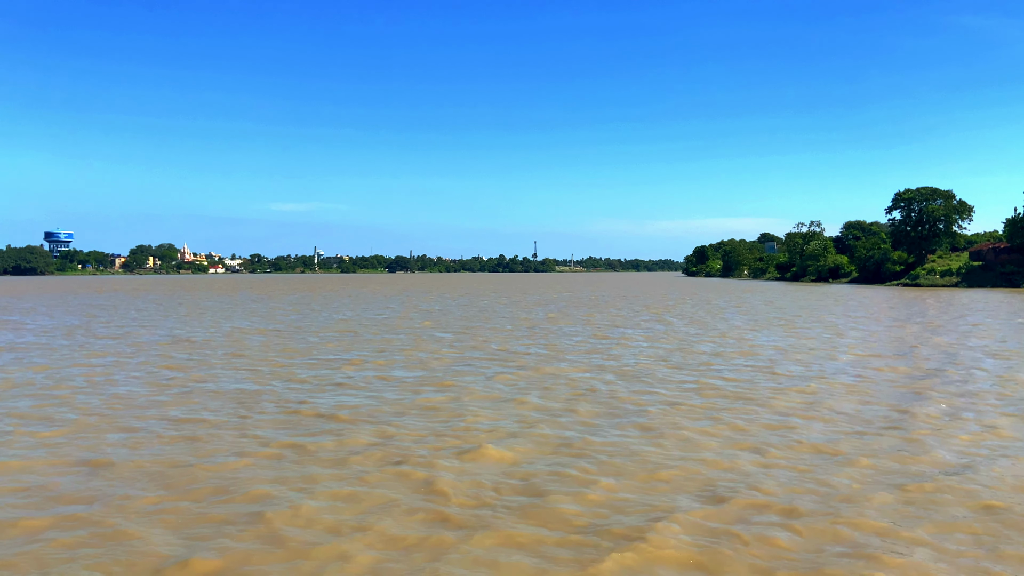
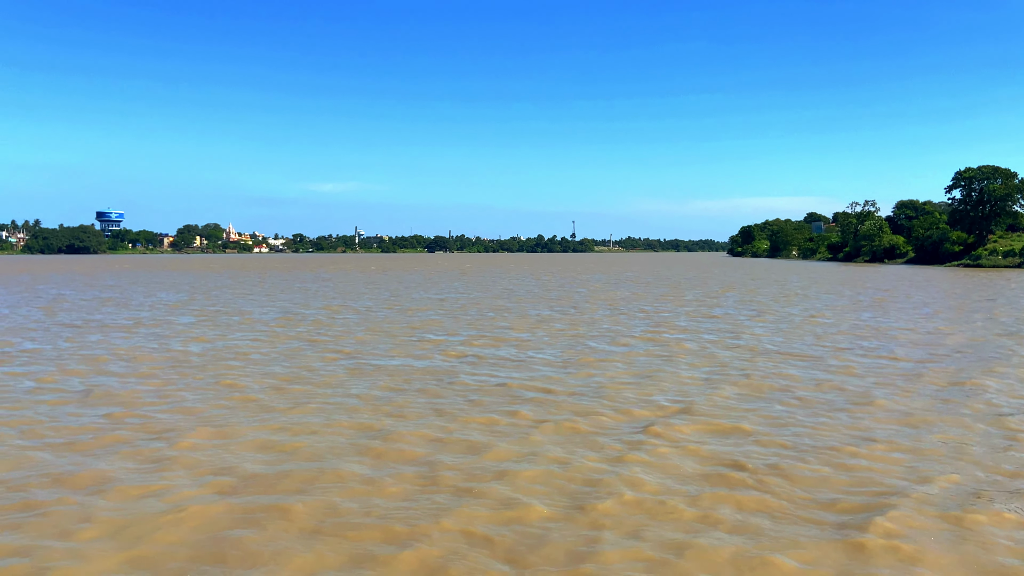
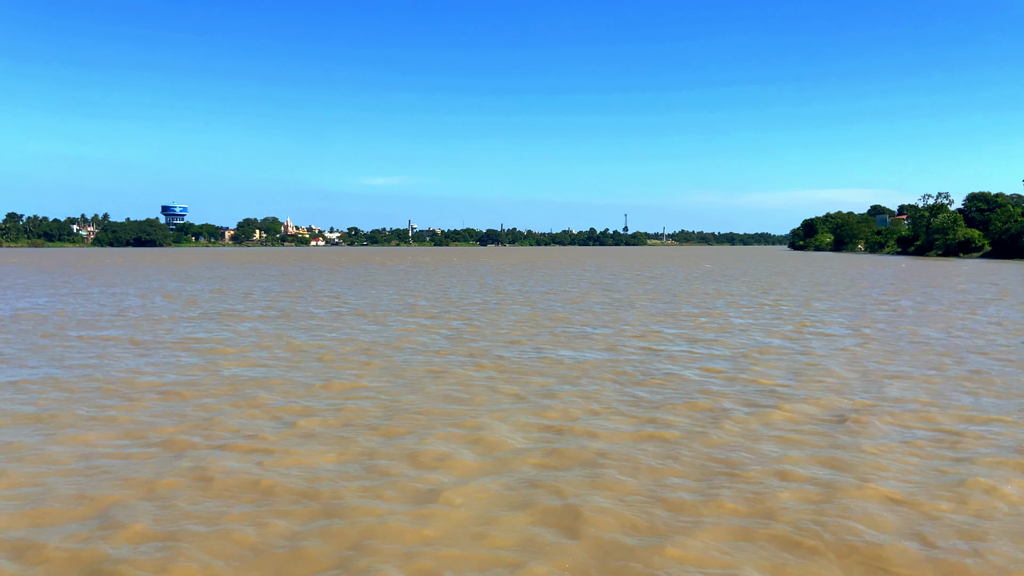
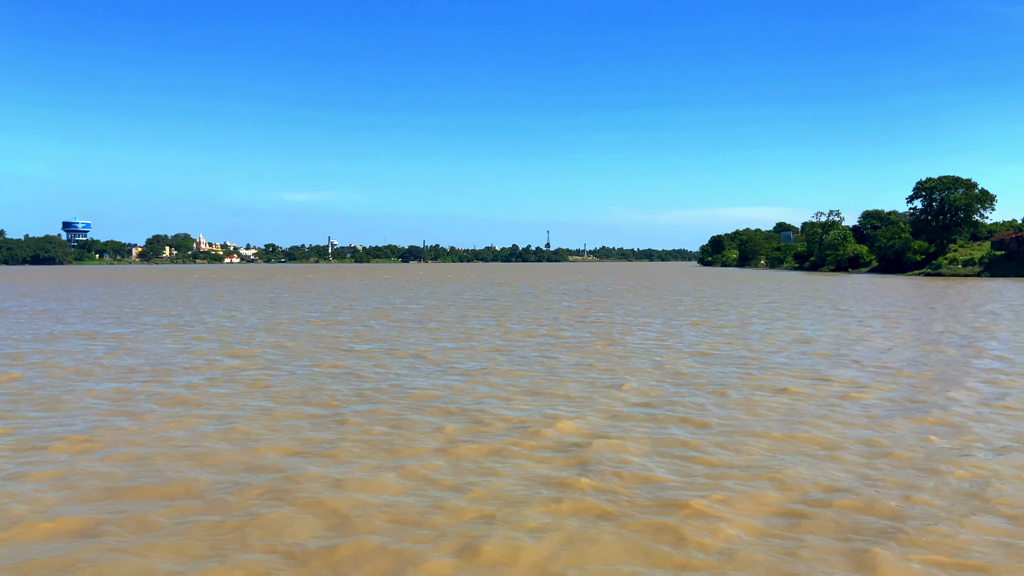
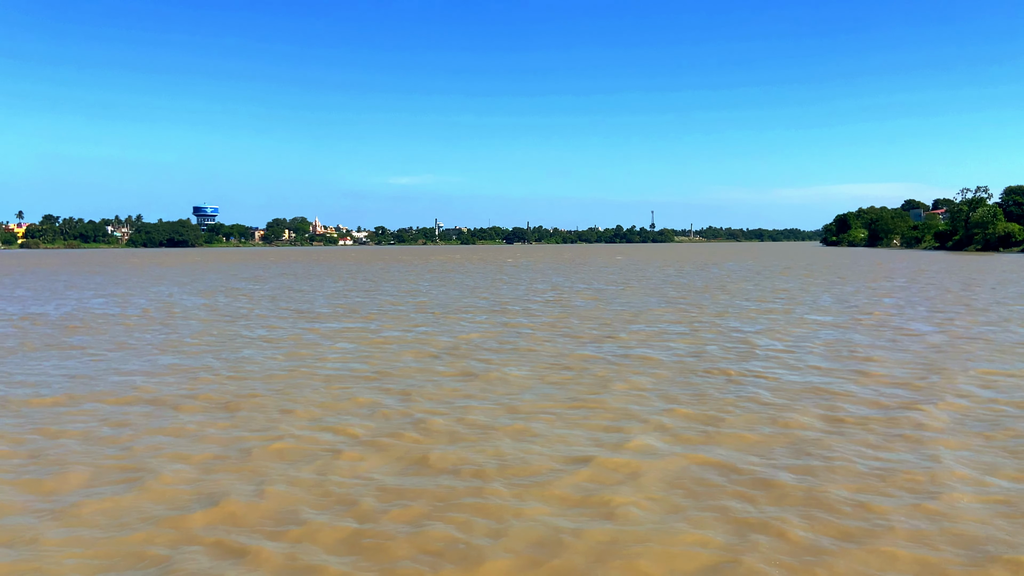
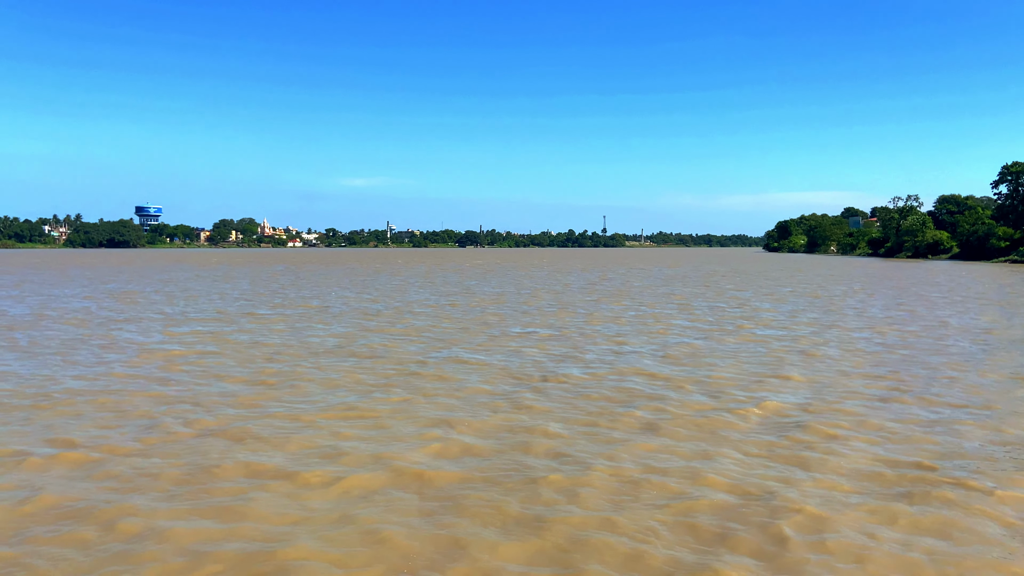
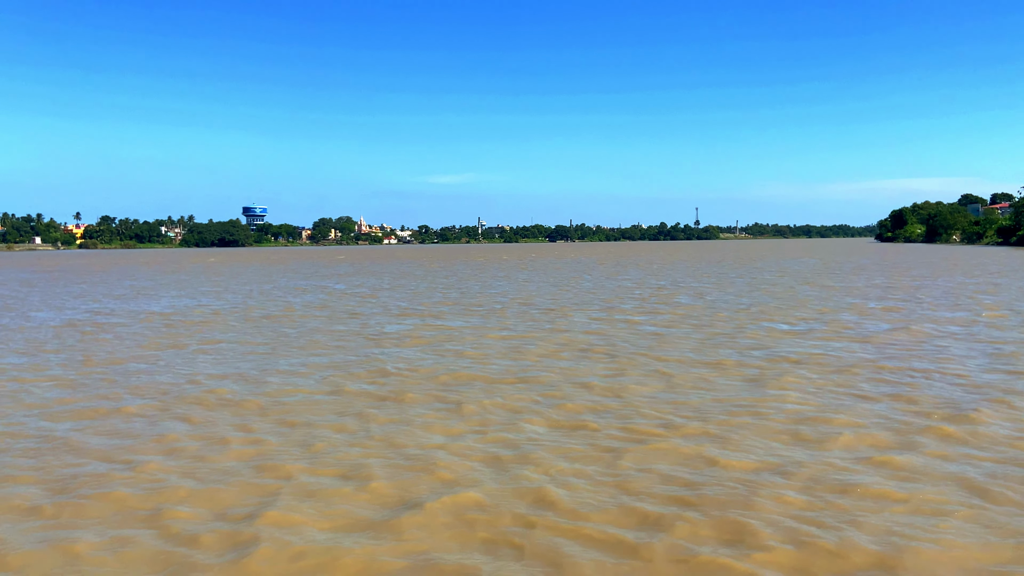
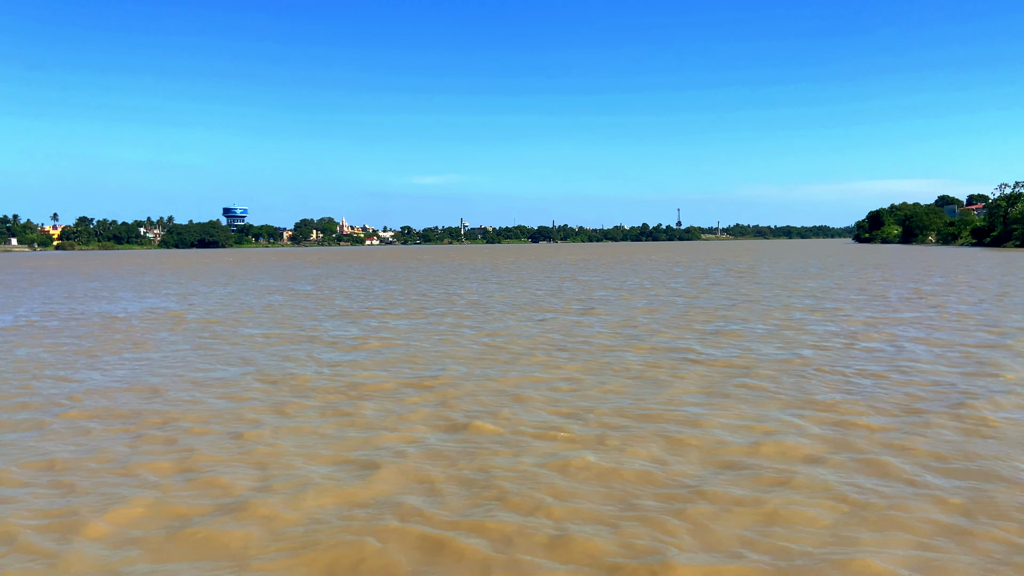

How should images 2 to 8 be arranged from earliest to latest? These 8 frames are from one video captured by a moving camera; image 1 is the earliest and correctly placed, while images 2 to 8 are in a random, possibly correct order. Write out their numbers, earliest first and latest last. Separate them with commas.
4, 2, 6, 3, 5, 8, 7
